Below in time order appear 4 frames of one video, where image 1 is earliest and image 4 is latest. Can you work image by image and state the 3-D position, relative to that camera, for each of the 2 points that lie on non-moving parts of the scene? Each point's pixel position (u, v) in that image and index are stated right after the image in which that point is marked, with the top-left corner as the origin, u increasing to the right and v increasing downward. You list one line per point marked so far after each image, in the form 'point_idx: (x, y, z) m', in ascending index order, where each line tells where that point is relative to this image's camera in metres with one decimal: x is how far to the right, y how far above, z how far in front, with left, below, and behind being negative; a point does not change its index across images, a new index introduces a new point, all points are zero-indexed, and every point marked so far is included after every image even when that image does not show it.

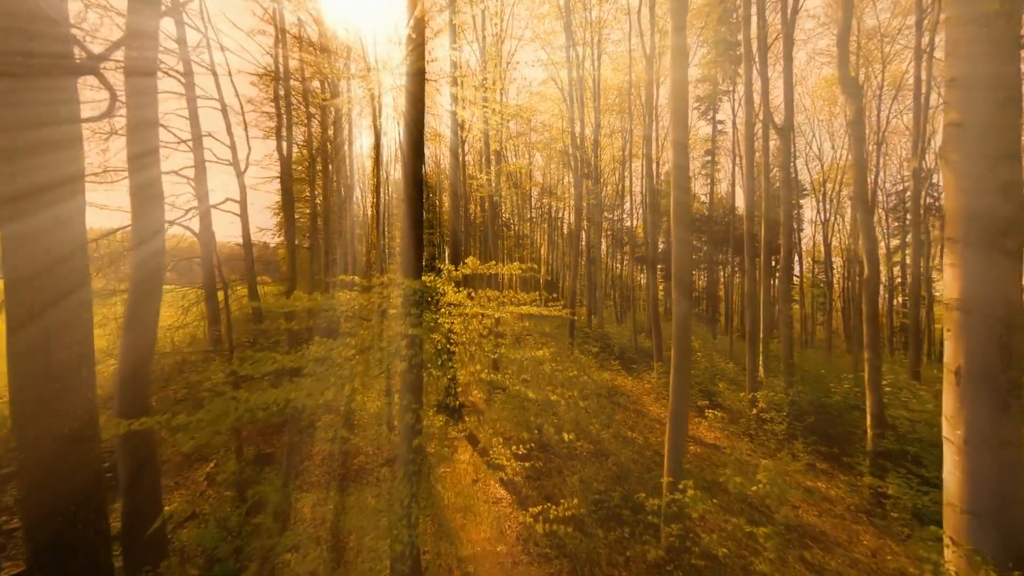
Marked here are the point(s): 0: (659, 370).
0: (+4.1, -2.3, +12.6) m
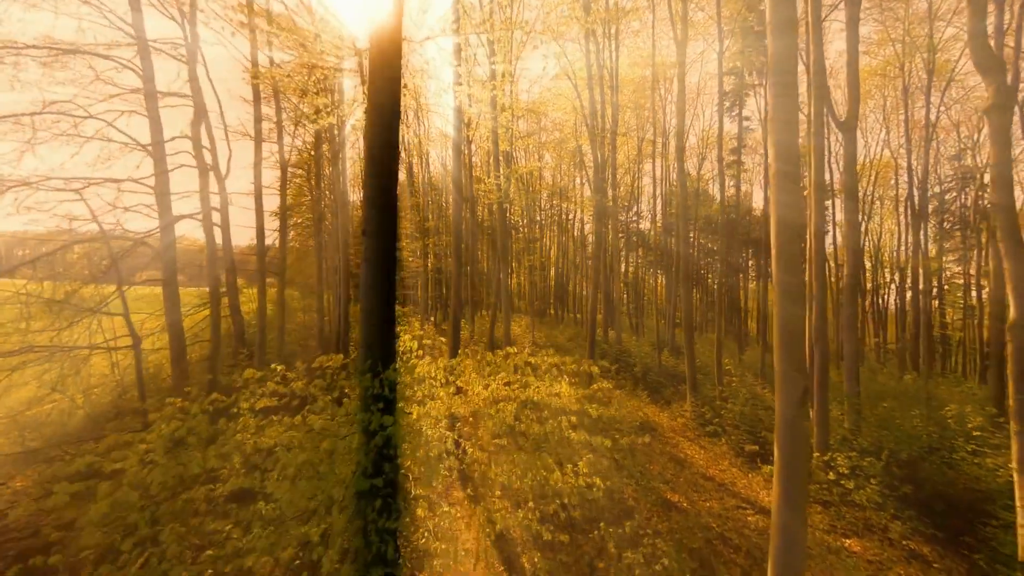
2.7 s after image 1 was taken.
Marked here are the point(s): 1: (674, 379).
0: (+4.5, -2.8, +11.1) m
1: (+5.0, -2.8, +13.9) m
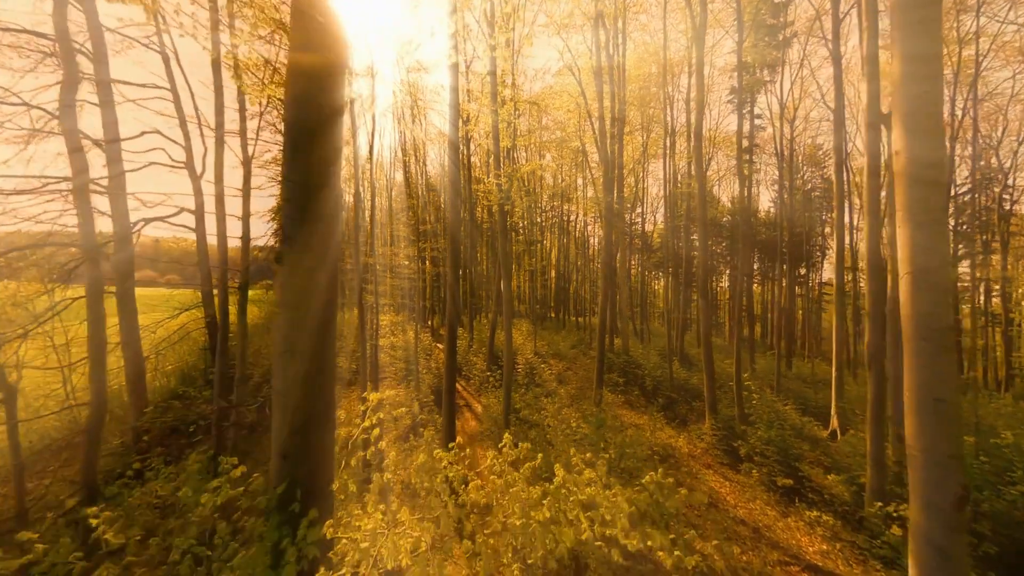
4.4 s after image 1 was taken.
0: (+4.5, -3.0, +10.1) m
1: (+5.0, -3.0, +12.9) m
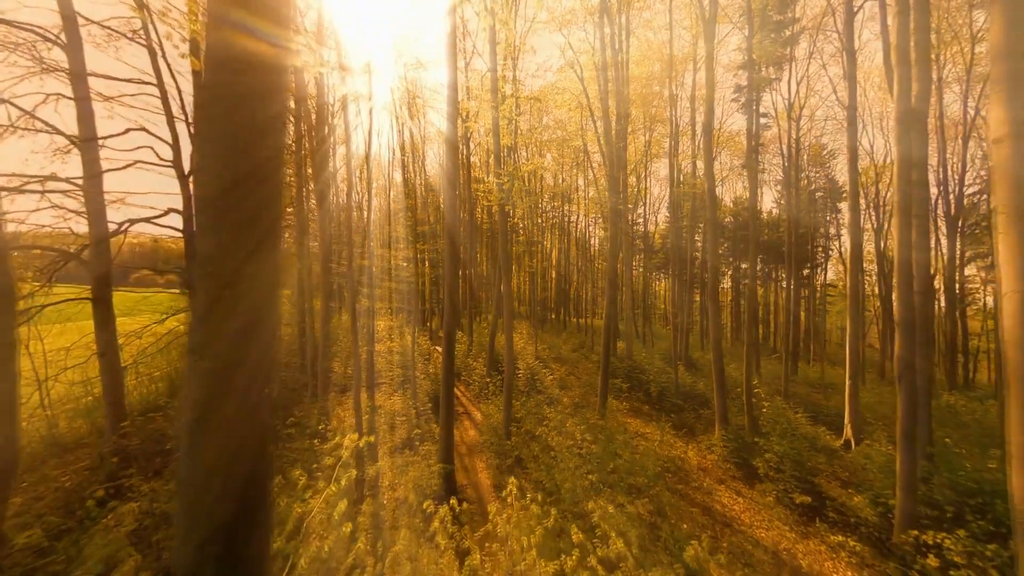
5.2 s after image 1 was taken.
0: (+4.5, -3.1, +9.6) m
1: (+5.1, -3.1, +12.5) m
